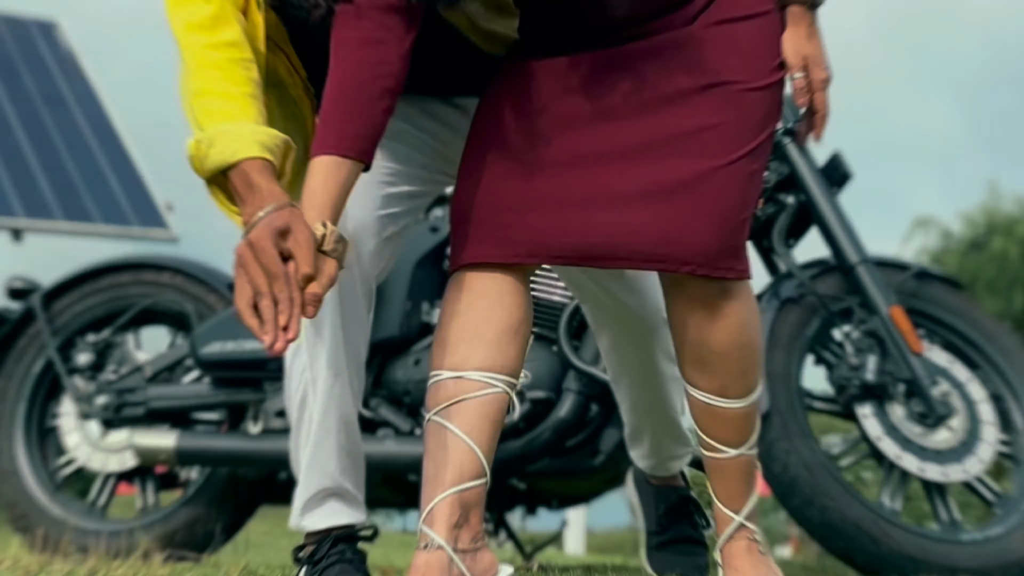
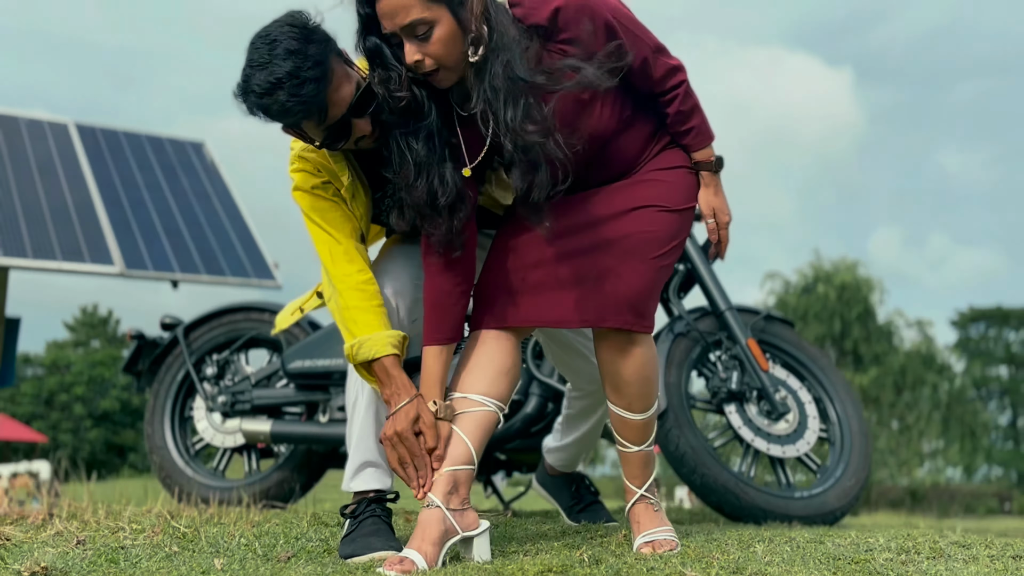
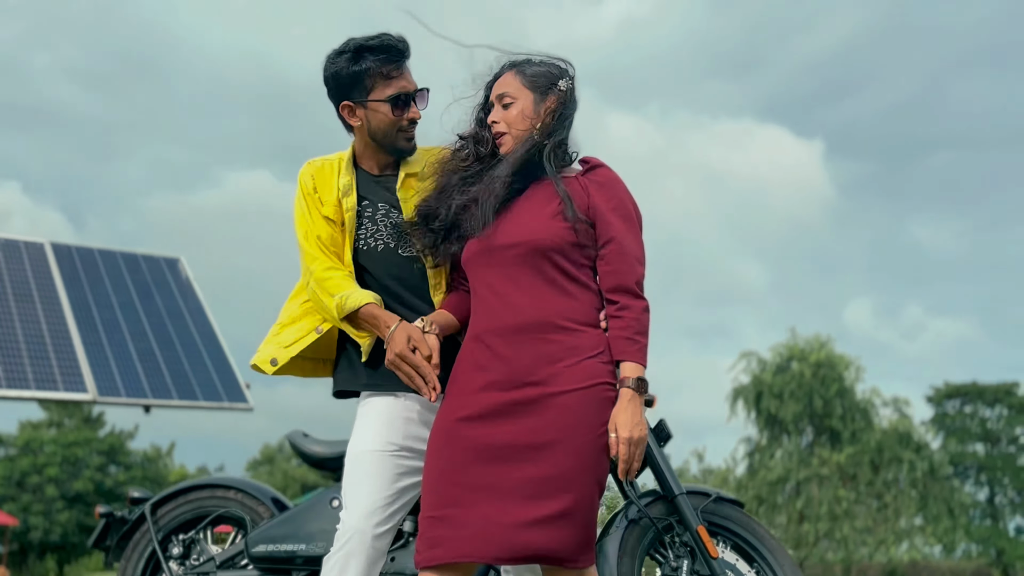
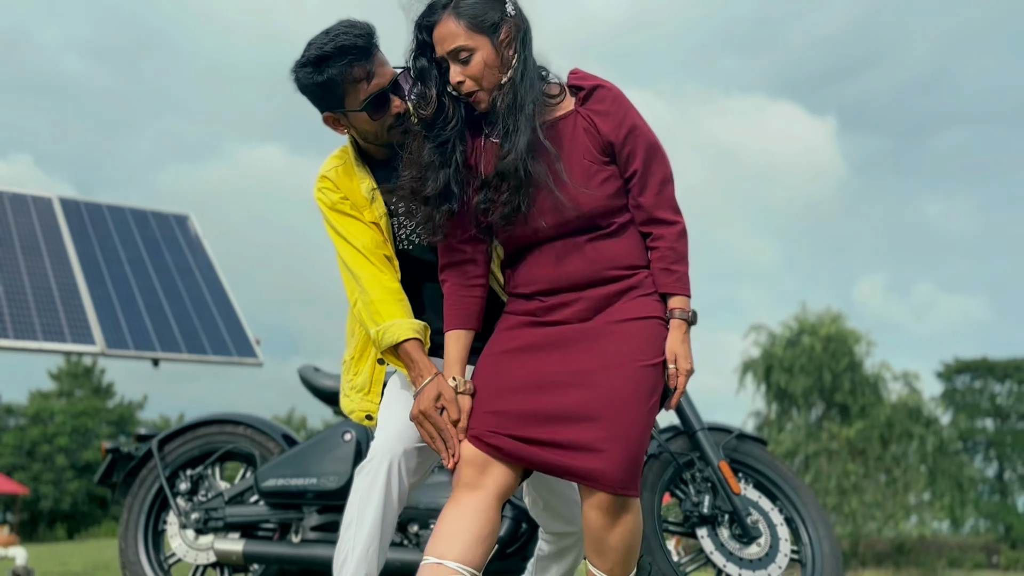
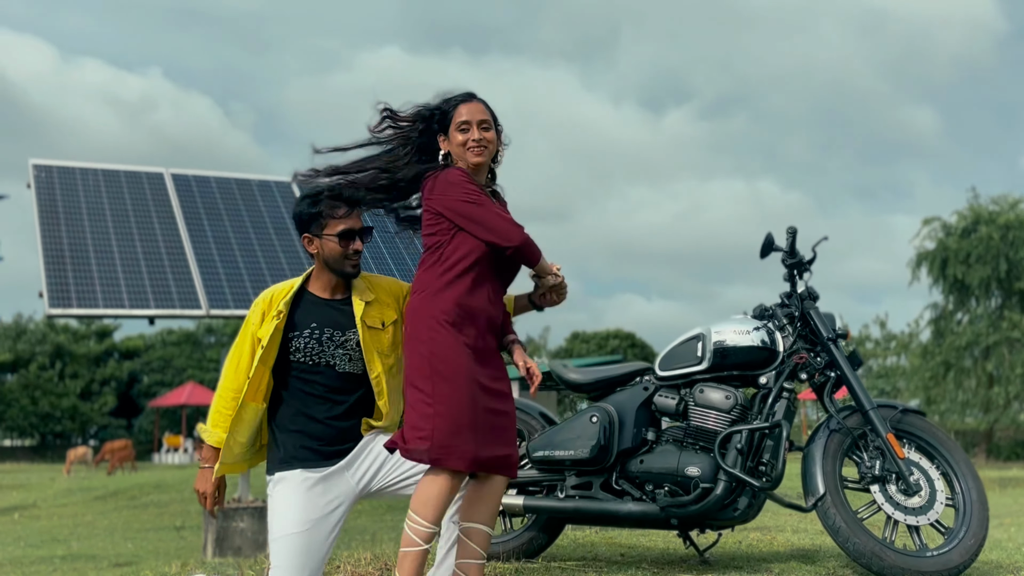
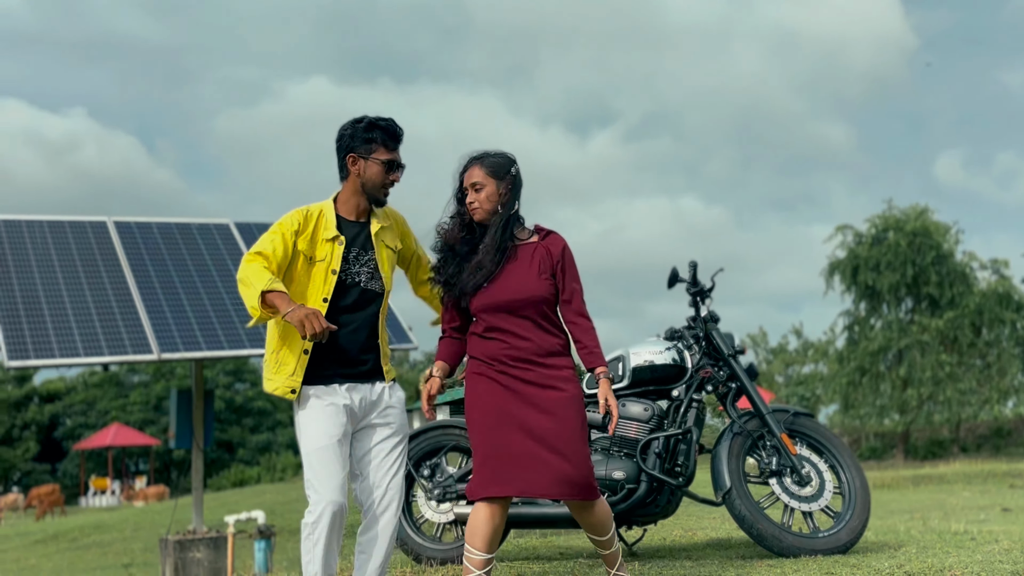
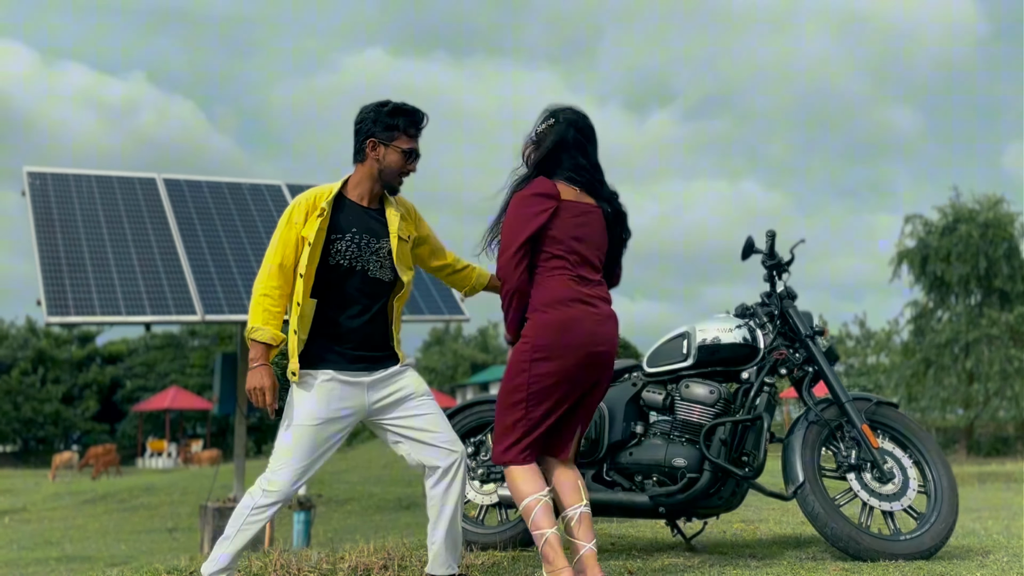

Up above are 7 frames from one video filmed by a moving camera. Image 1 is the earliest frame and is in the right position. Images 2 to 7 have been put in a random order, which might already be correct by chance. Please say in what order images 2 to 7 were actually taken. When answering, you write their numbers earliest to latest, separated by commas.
2, 4, 3, 6, 7, 5
